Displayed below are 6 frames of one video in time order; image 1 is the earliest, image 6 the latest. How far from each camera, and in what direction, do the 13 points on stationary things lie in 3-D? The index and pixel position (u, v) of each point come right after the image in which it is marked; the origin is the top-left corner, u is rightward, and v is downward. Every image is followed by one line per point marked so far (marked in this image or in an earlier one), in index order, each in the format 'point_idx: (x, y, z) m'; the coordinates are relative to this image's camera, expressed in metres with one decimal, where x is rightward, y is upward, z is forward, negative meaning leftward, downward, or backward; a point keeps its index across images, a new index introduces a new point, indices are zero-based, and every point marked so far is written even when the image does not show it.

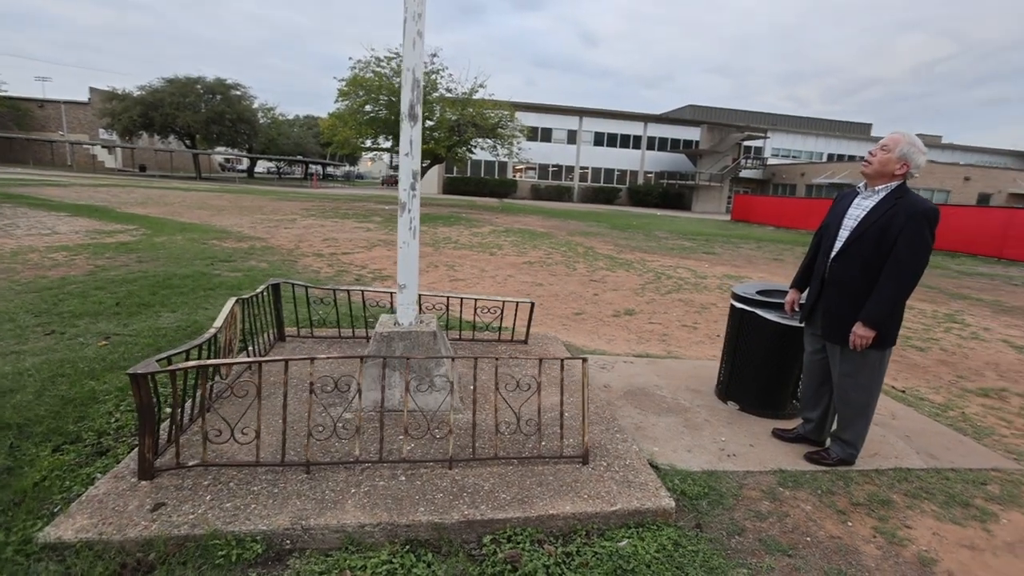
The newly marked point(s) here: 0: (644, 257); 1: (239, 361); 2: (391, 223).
0: (+3.5, +0.8, +13.8) m
1: (-1.3, -0.3, +2.3) m
2: (-4.1, +2.1, +16.7) m
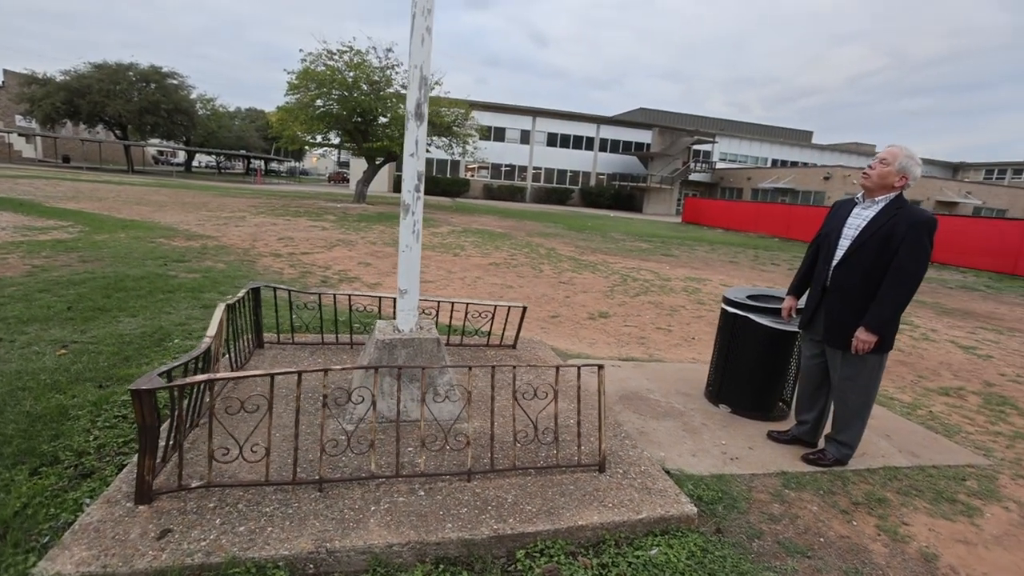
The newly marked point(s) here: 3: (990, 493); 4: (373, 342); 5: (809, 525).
0: (+2.5, +0.8, +14.1) m
1: (-1.1, -0.4, +2.2) m
2: (-5.3, +2.1, +16.2) m
3: (+3.0, -1.3, +3.2) m
4: (-0.8, -0.3, +3.1) m
5: (+1.5, -1.2, +2.7) m
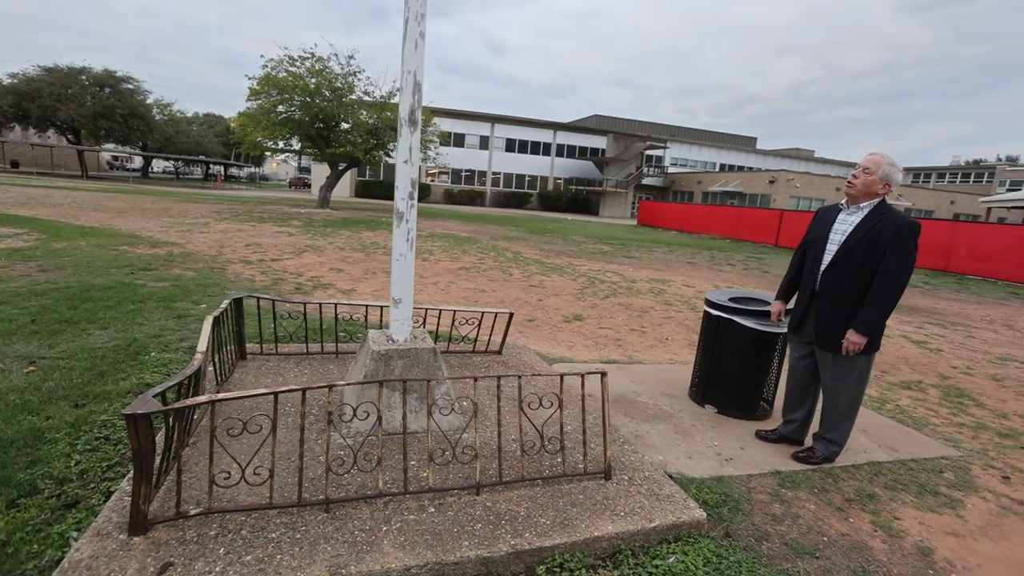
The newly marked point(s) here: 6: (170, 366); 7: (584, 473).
0: (+1.7, +0.7, +14.2) m
1: (-1.1, -0.4, +2.0) m
2: (-6.3, +1.9, +15.7) m
3: (+3.0, -1.3, +3.4) m
4: (-0.8, -0.4, +3.0) m
5: (+1.6, -1.2, +2.7) m
6: (-2.5, -0.6, +3.6) m
7: (+0.4, -1.0, +2.7) m
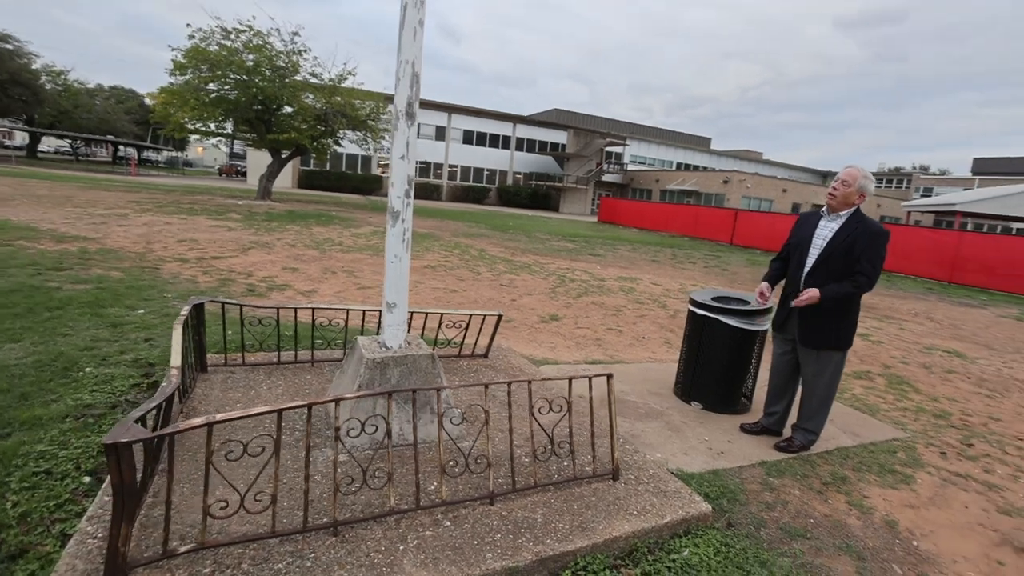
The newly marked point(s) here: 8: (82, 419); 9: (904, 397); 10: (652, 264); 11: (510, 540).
0: (+0.7, +0.8, +14.2) m
1: (-1.0, -0.5, +1.9) m
2: (-7.4, +1.9, +15.1) m
3: (+3.0, -1.3, +3.6) m
4: (-0.8, -0.4, +2.9) m
5: (+1.6, -1.3, +2.8) m
6: (-2.6, -0.6, +3.3) m
7: (+0.4, -1.0, +2.6) m
8: (-2.3, -0.7, +2.8) m
9: (+4.1, -1.2, +5.3) m
10: (+4.2, +0.7, +15.5) m
11: (0.0, -1.1, +2.2) m
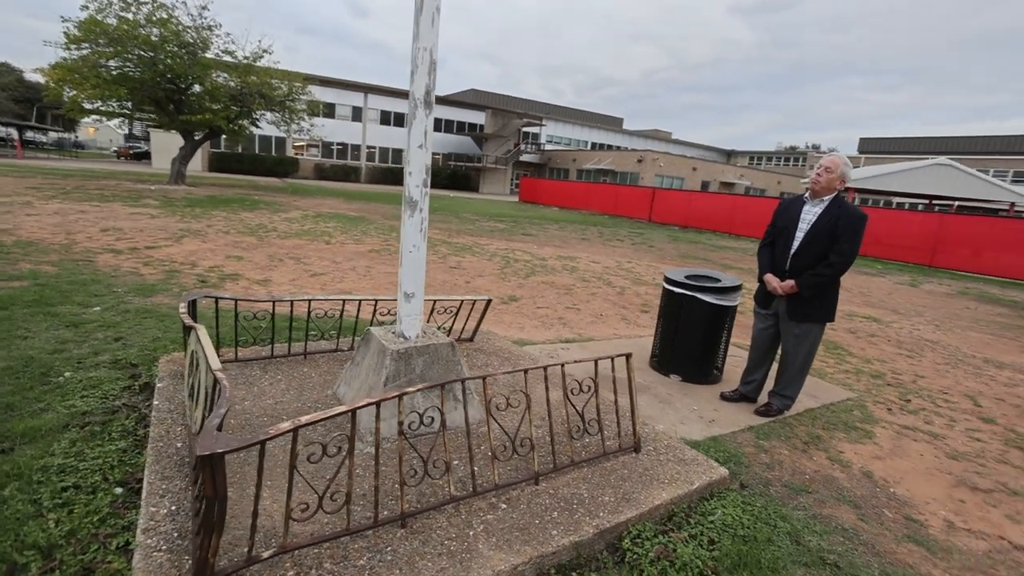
0: (-1.0, +1.3, +14.2) m
1: (-0.7, -0.4, +1.9) m
2: (-9.2, +2.2, +13.8) m
3: (+3.0, -1.1, +4.2) m
4: (-0.7, -0.4, +2.8) m
5: (+1.7, -1.1, +3.2) m
6: (-2.5, -0.6, +3.0) m
7: (+0.6, -0.9, +2.8) m
8: (-2.2, -0.7, +2.6) m
9: (+3.9, -0.8, +6.0) m
10: (+2.3, +1.4, +16.0) m
11: (+0.2, -1.0, +2.3) m
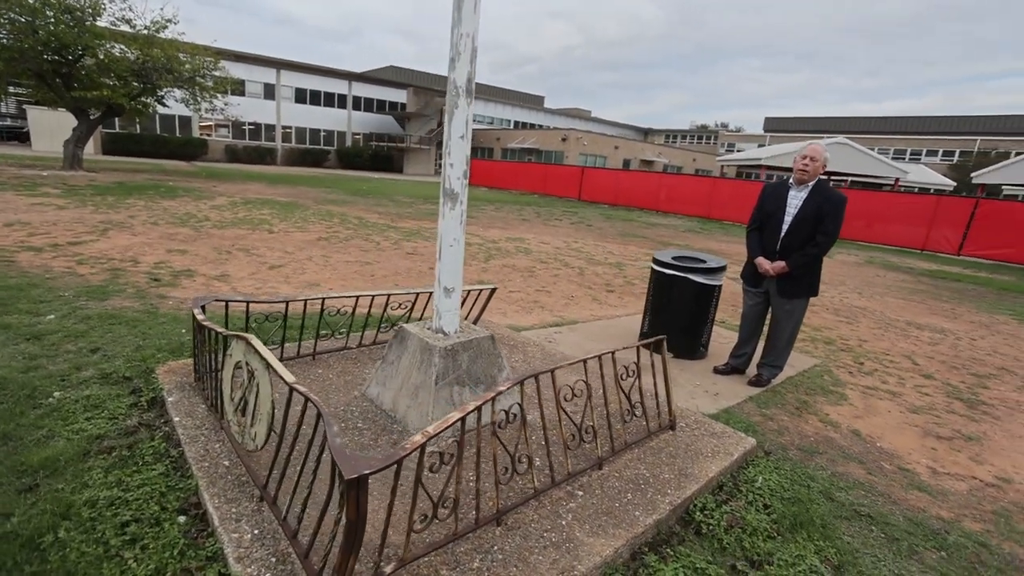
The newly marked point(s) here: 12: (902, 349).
0: (-2.4, +1.7, +14.0) m
1: (-0.2, -0.5, +1.8) m
2: (-10.5, +2.2, +12.3) m
3: (+3.0, -0.9, +4.7) m
4: (-0.4, -0.3, +2.8) m
5: (+2.0, -1.0, +3.5) m
6: (-2.2, -0.6, +2.8) m
7: (+0.9, -0.8, +3.0) m
8: (-1.8, -0.8, +2.4) m
9: (+3.7, -0.5, +6.6) m
10: (+0.6, +2.0, +16.2) m
11: (+0.6, -1.0, +2.4) m
12: (+4.7, -0.7, +6.1) m
